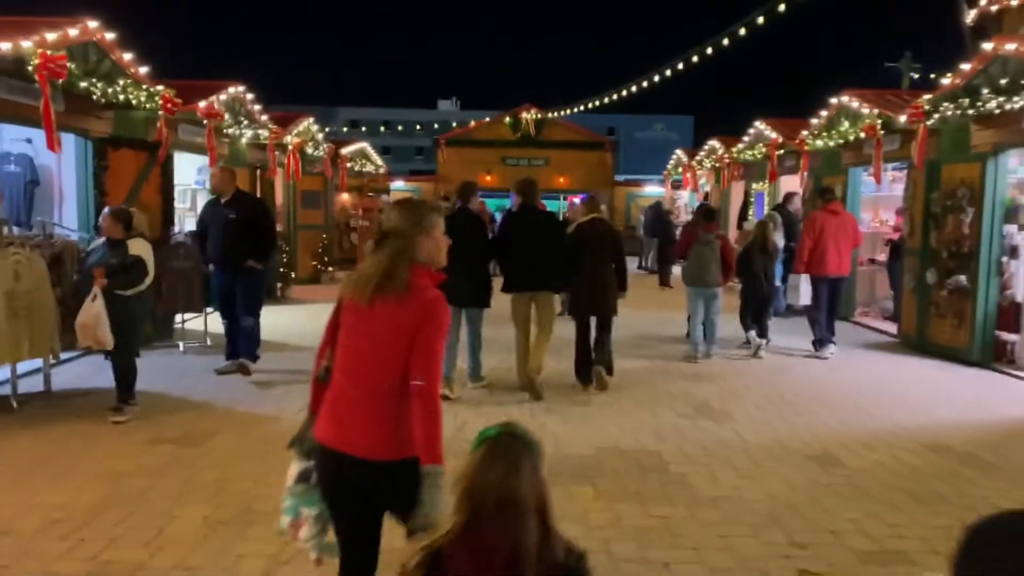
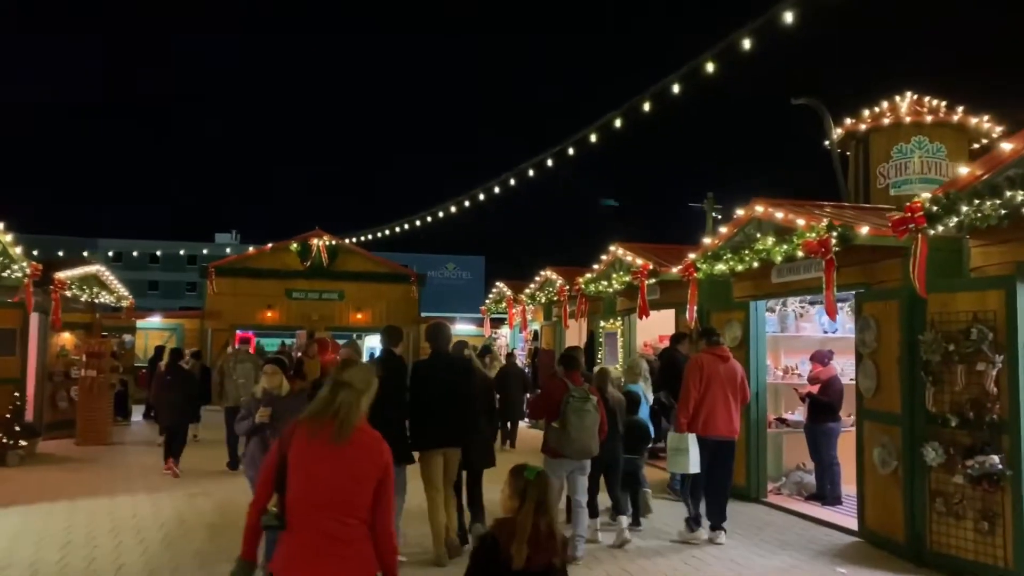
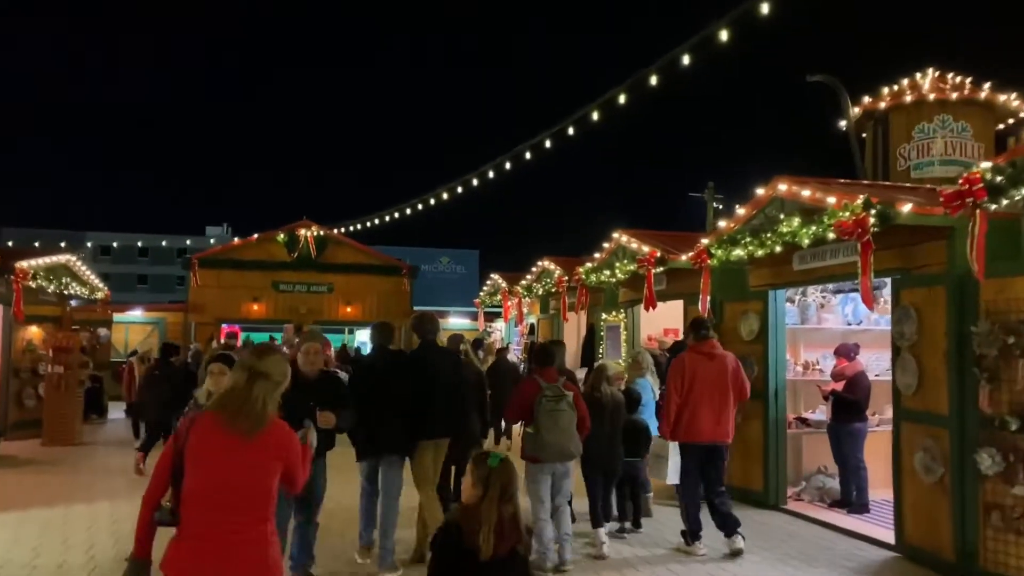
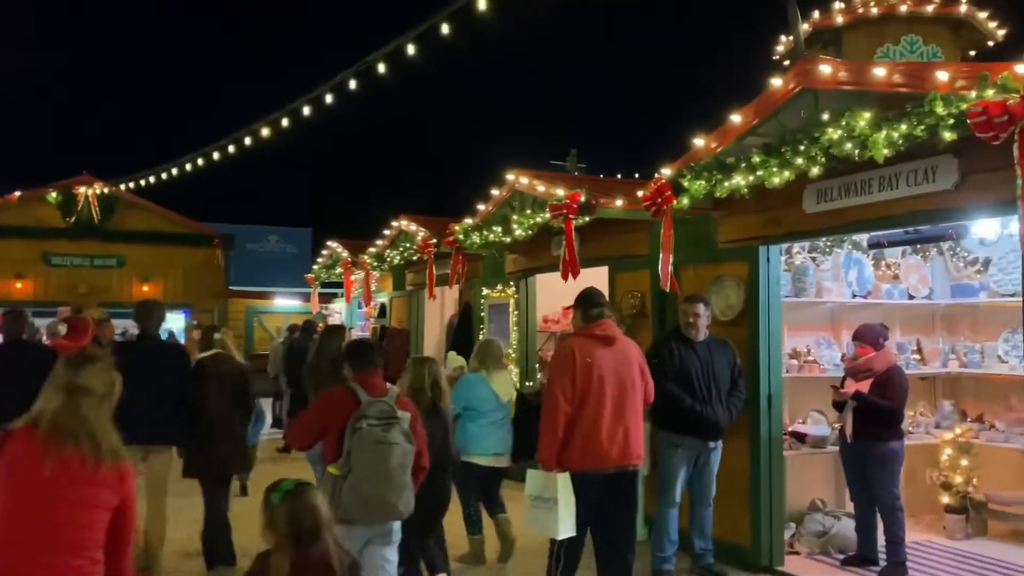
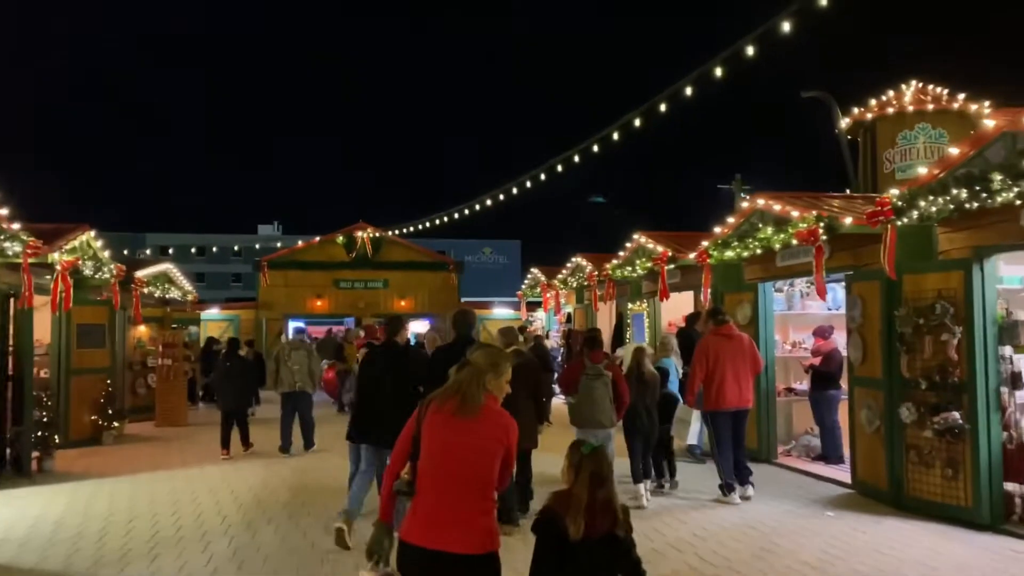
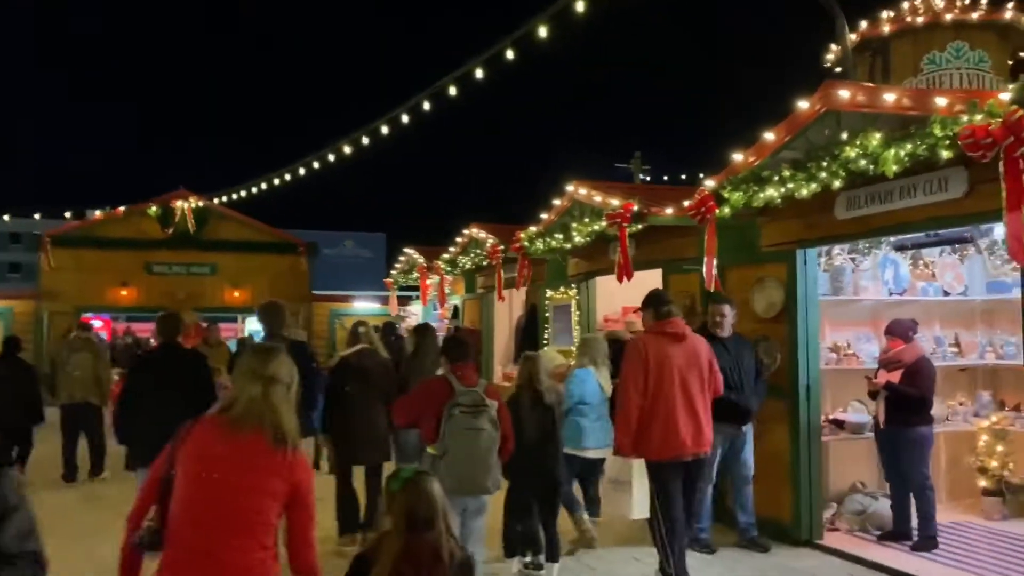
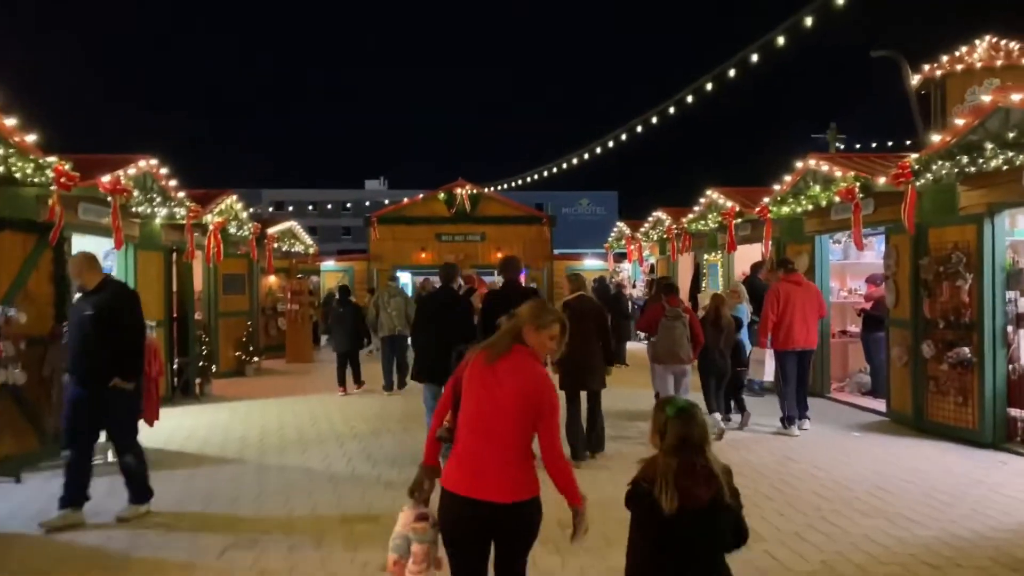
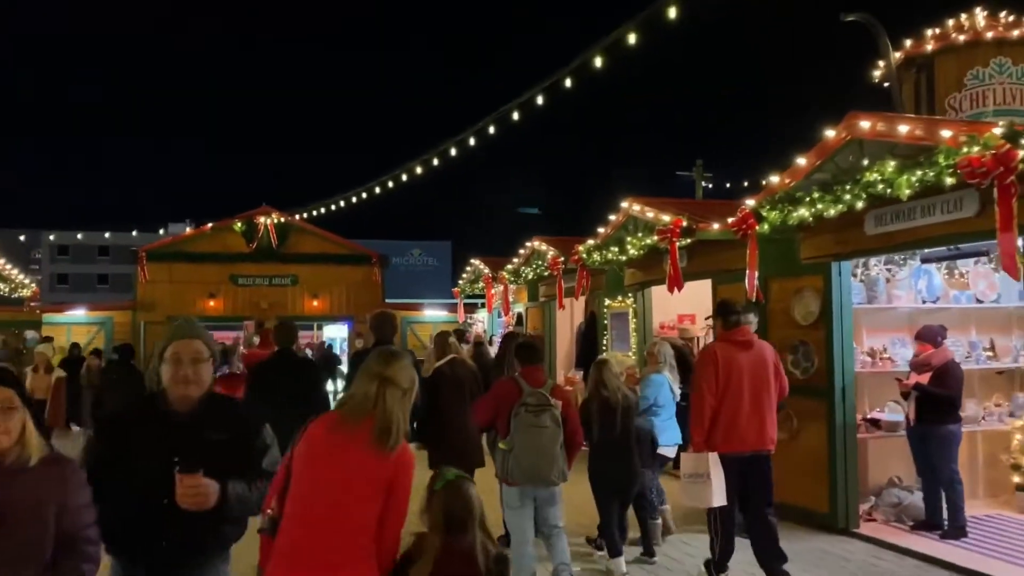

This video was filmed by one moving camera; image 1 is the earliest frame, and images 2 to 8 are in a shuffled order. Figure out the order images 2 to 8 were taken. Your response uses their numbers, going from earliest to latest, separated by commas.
7, 5, 2, 3, 8, 6, 4
